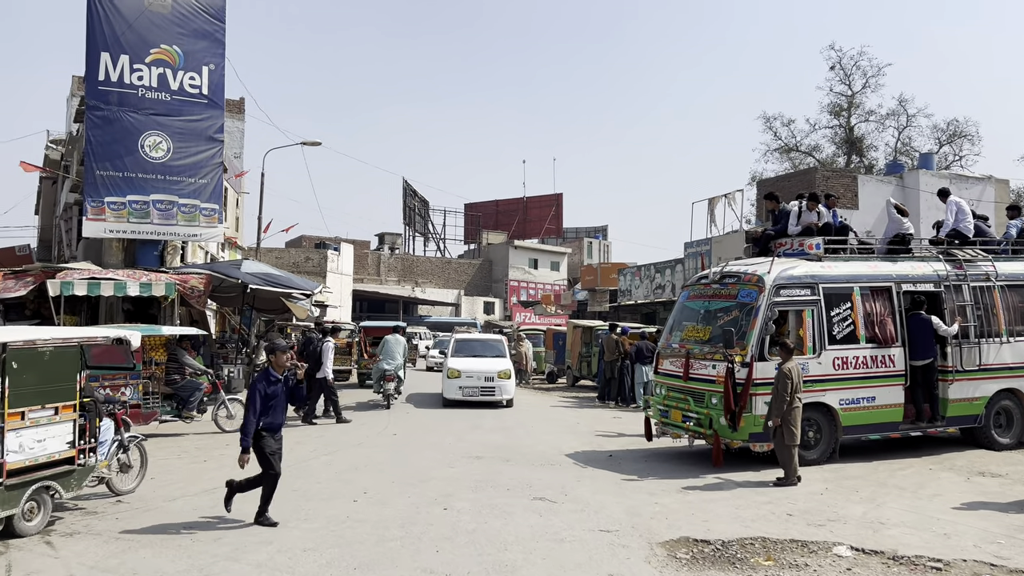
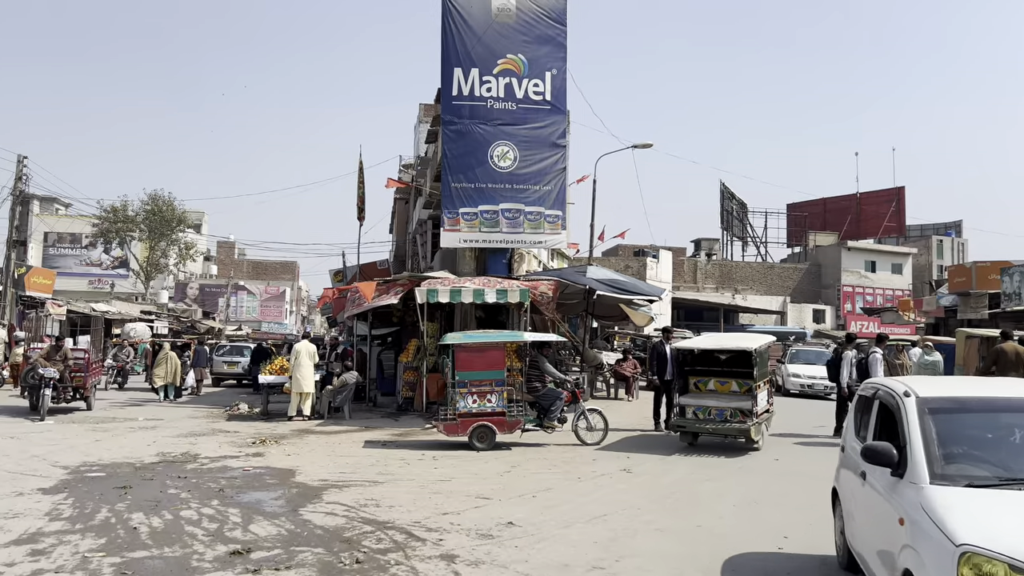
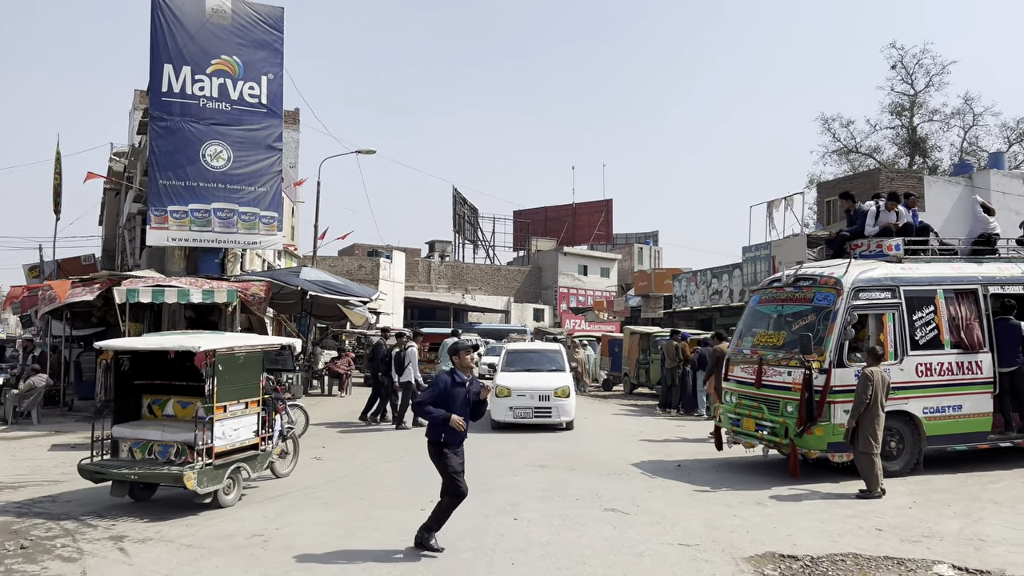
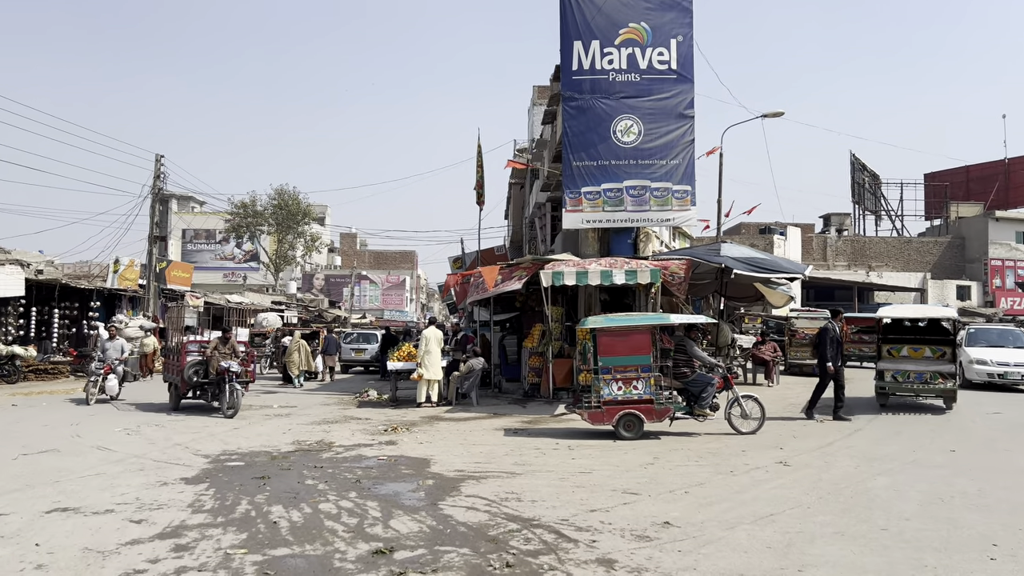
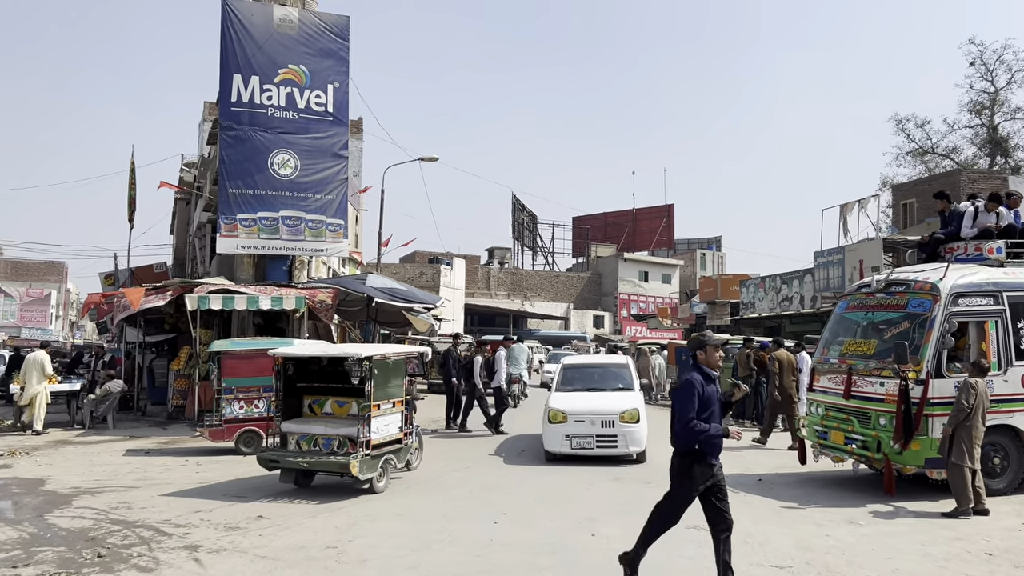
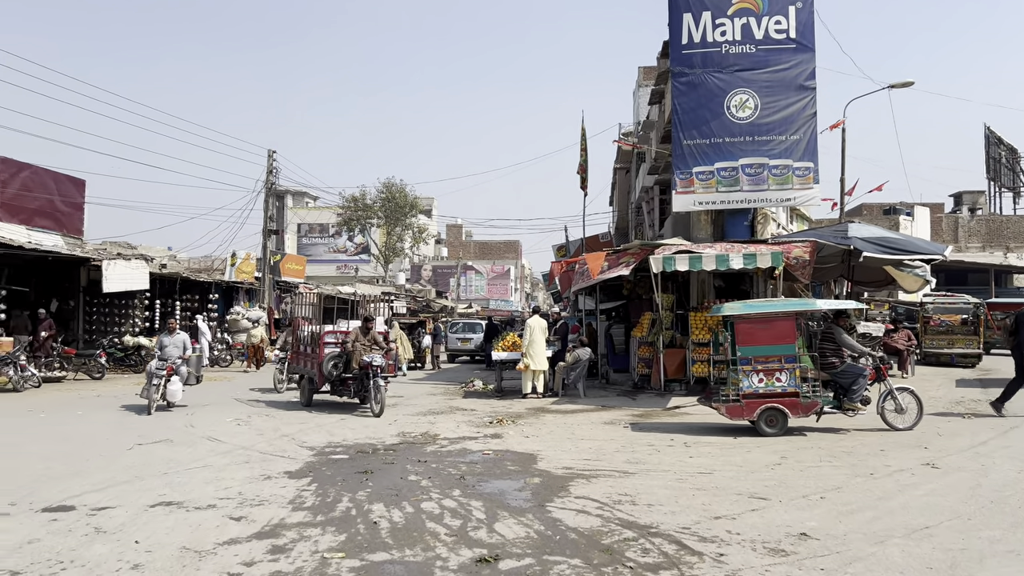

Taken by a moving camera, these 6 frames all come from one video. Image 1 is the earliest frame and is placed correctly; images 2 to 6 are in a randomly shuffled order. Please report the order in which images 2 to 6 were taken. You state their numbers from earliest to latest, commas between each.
3, 5, 2, 4, 6
